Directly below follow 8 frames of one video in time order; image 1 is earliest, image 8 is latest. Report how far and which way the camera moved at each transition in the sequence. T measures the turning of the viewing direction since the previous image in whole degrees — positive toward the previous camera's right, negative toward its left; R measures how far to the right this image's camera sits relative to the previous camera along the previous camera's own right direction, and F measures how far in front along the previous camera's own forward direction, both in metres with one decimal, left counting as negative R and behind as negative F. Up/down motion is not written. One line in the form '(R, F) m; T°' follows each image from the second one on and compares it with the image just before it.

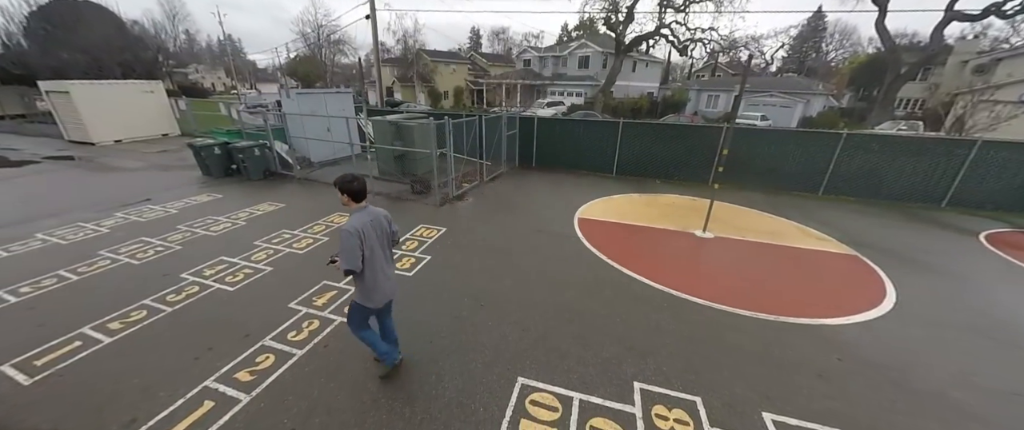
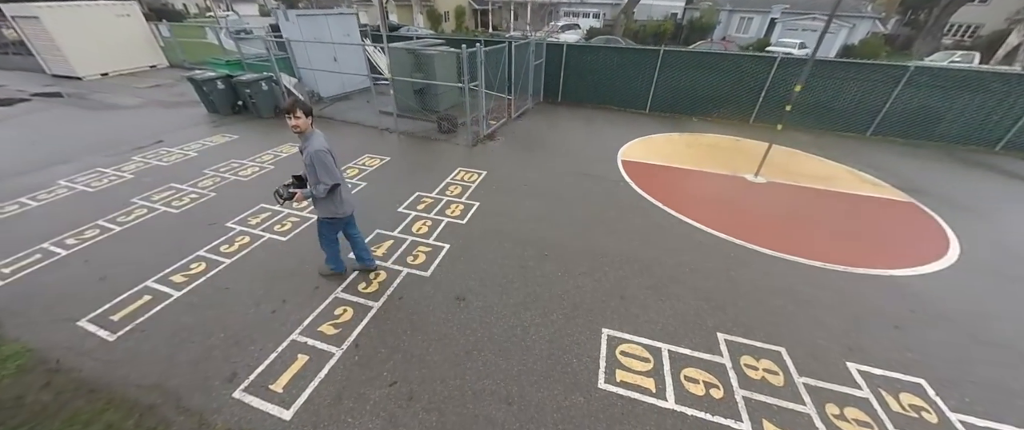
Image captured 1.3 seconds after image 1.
(-0.8, +0.3) m; 0°
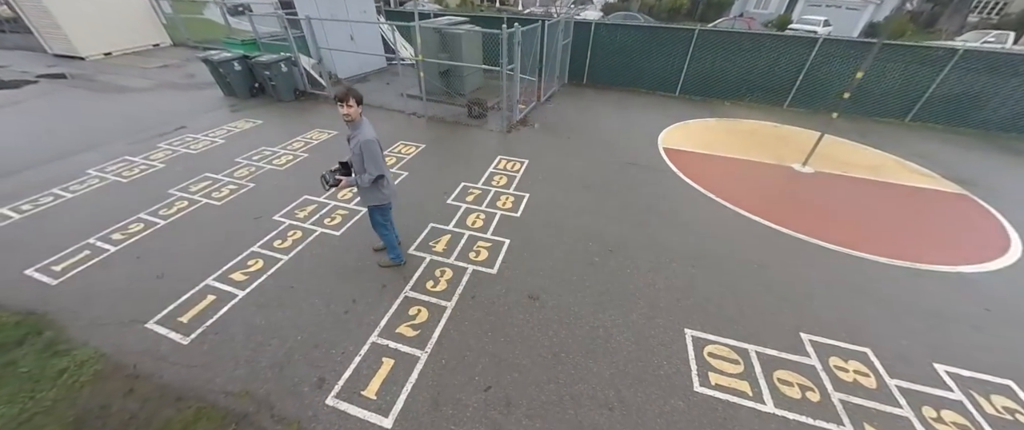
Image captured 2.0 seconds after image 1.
(-0.8, +0.2) m; 0°
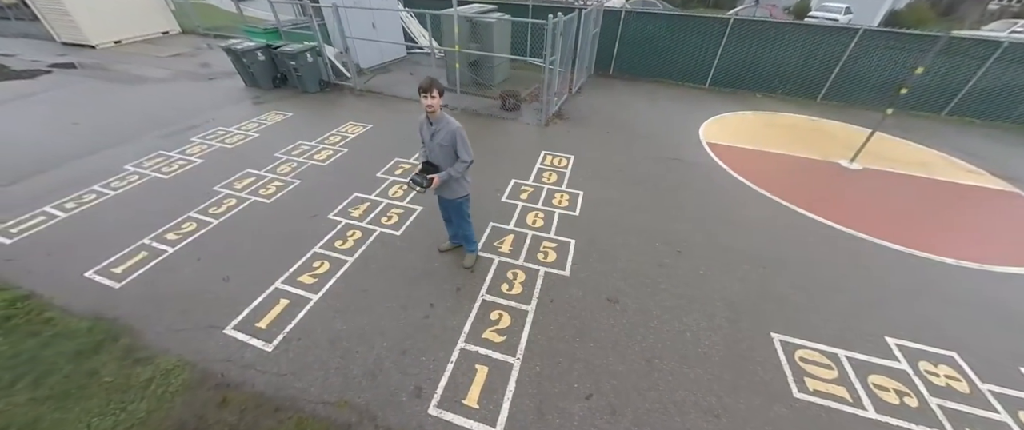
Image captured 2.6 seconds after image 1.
(-0.8, +0.1) m; 0°
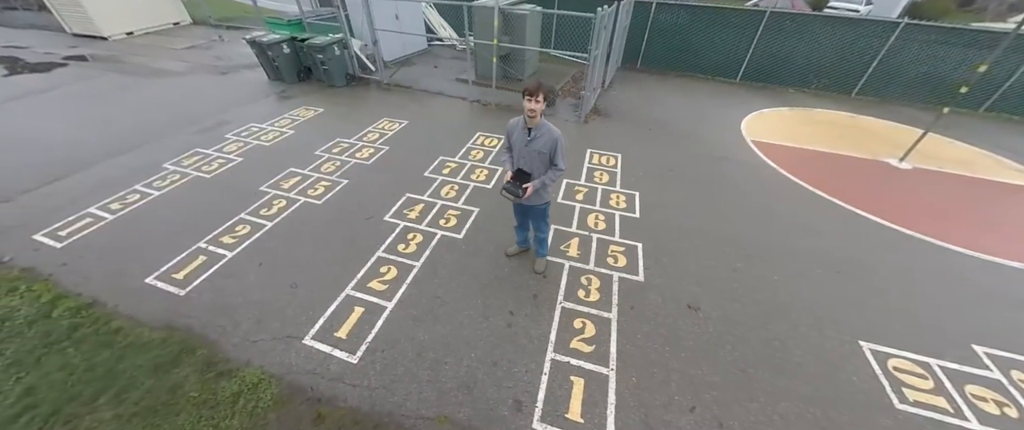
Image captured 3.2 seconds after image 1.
(-0.8, +0.1) m; 0°
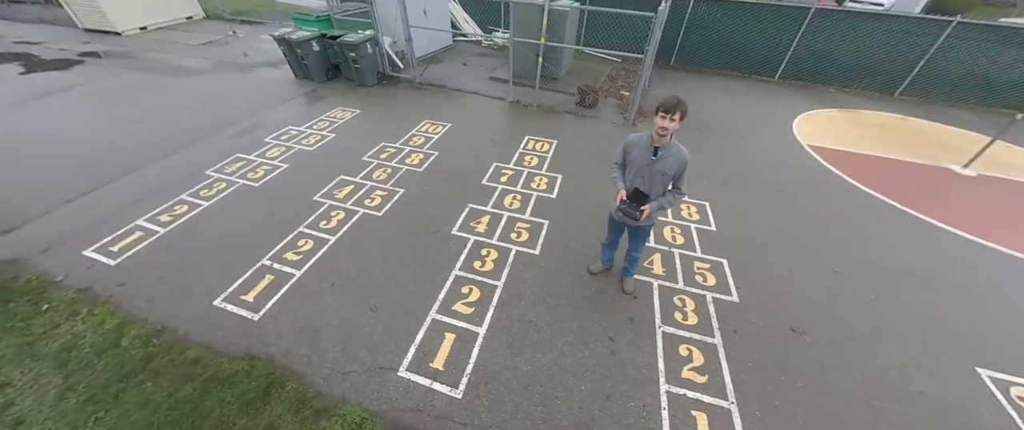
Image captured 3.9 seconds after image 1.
(-0.9, +0.2) m; 0°
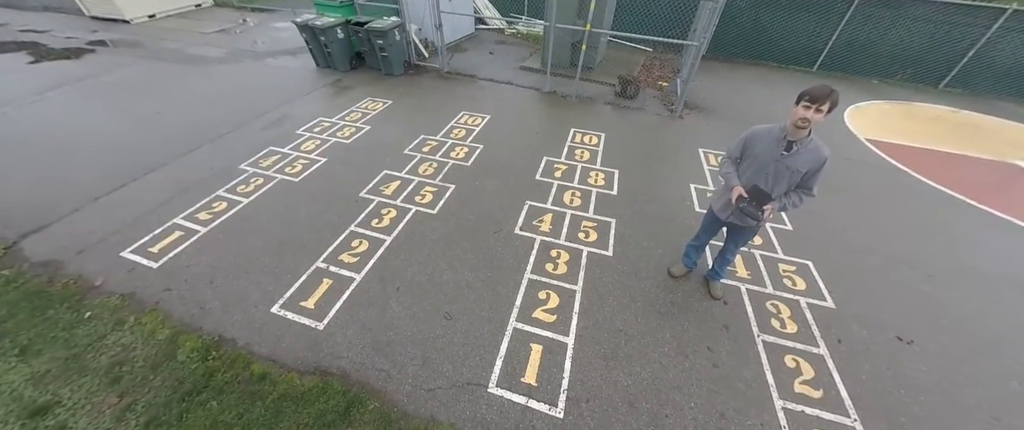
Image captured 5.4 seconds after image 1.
(-0.8, +0.3) m; 0°
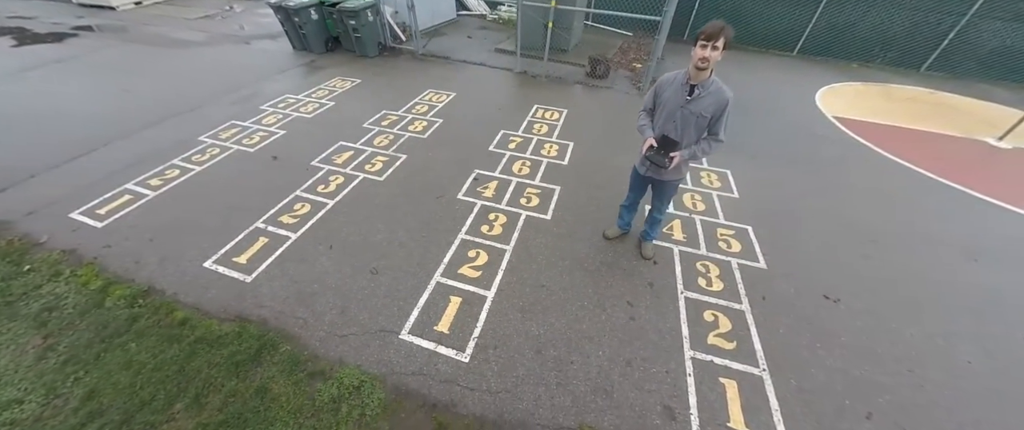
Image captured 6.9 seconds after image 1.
(+0.7, 0.0) m; -1°
